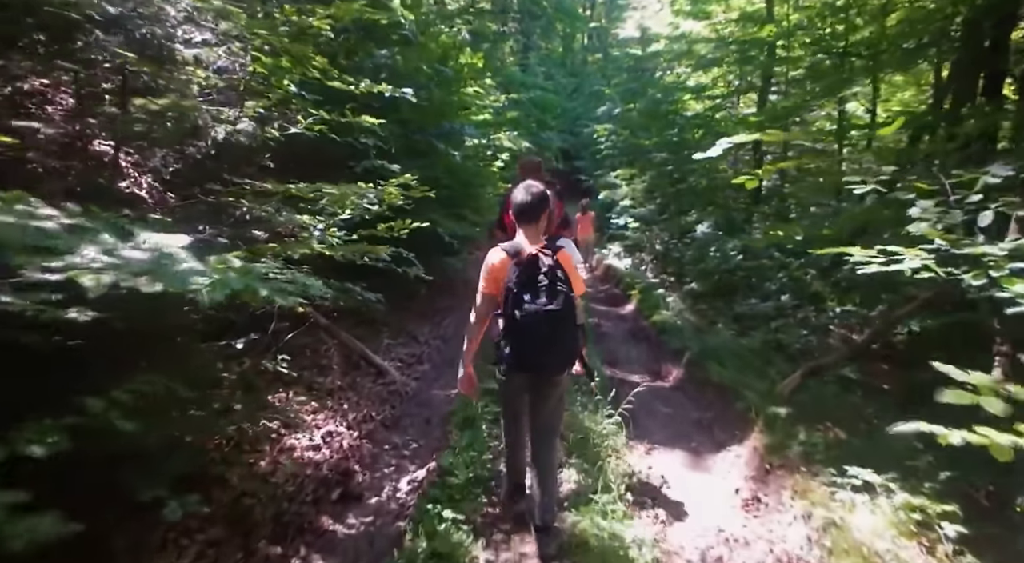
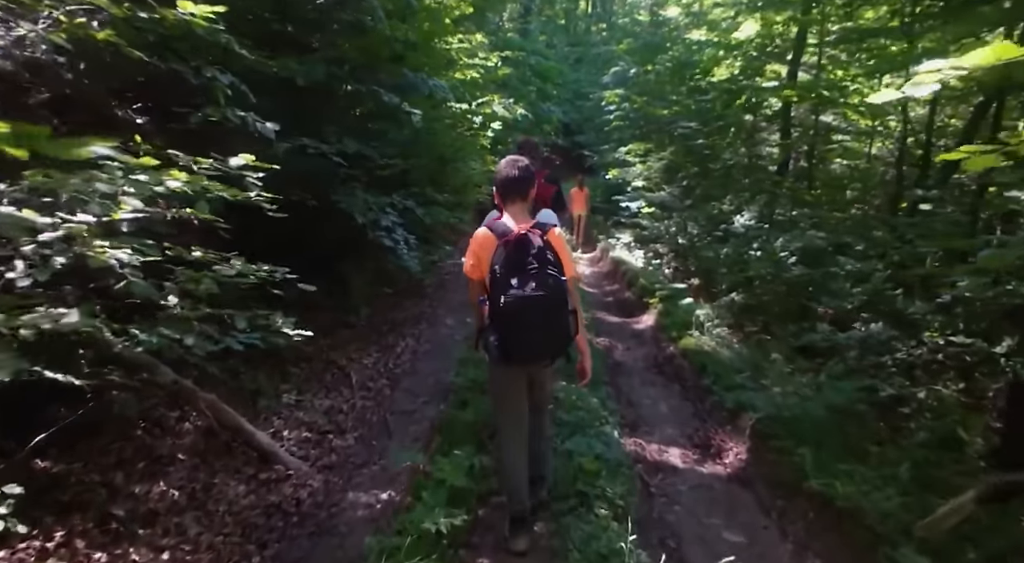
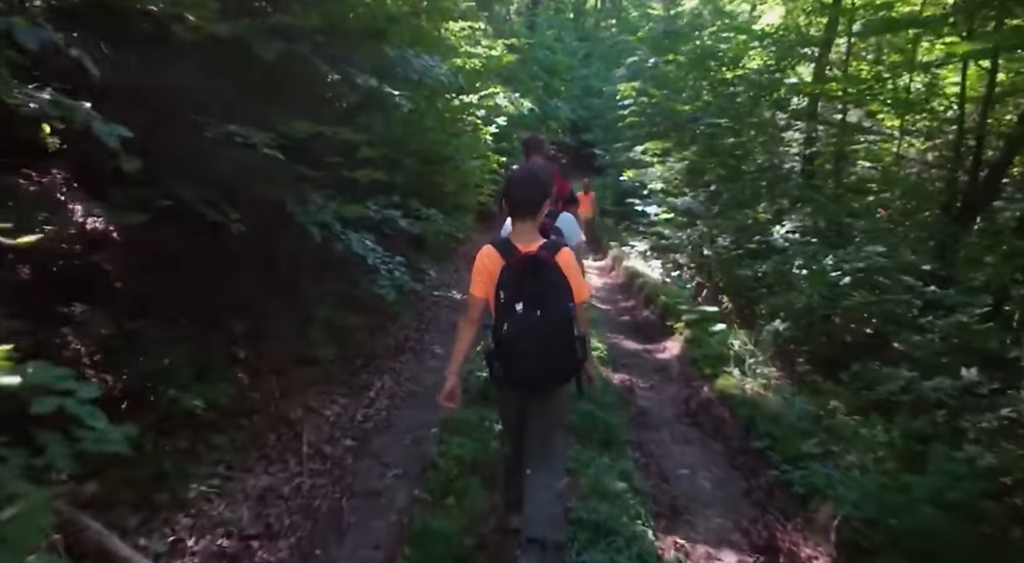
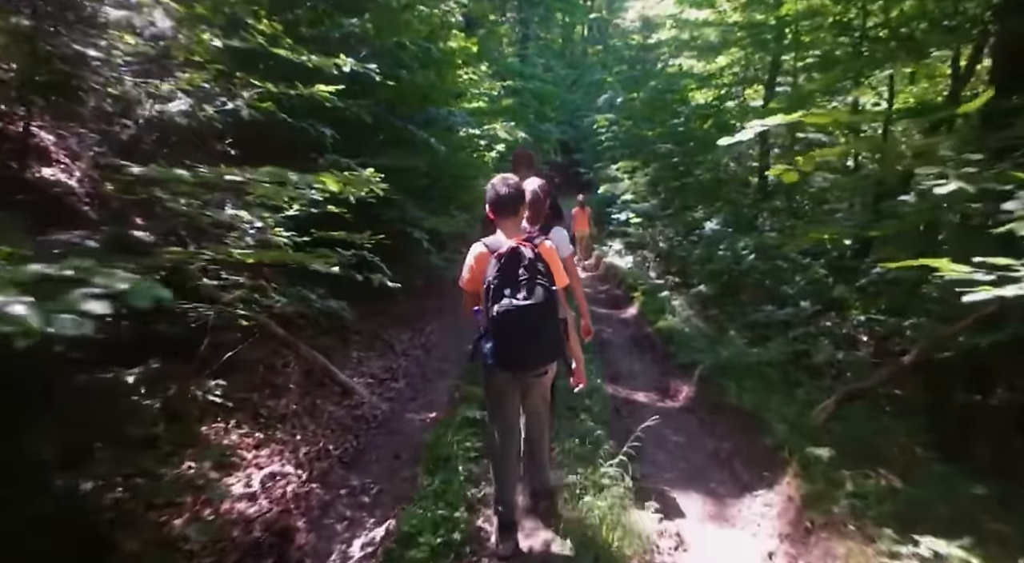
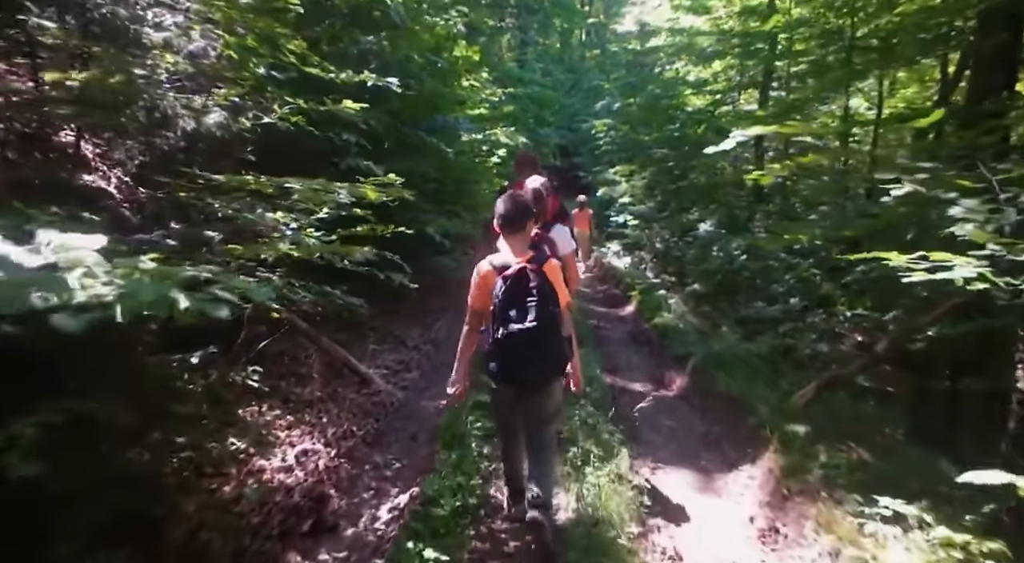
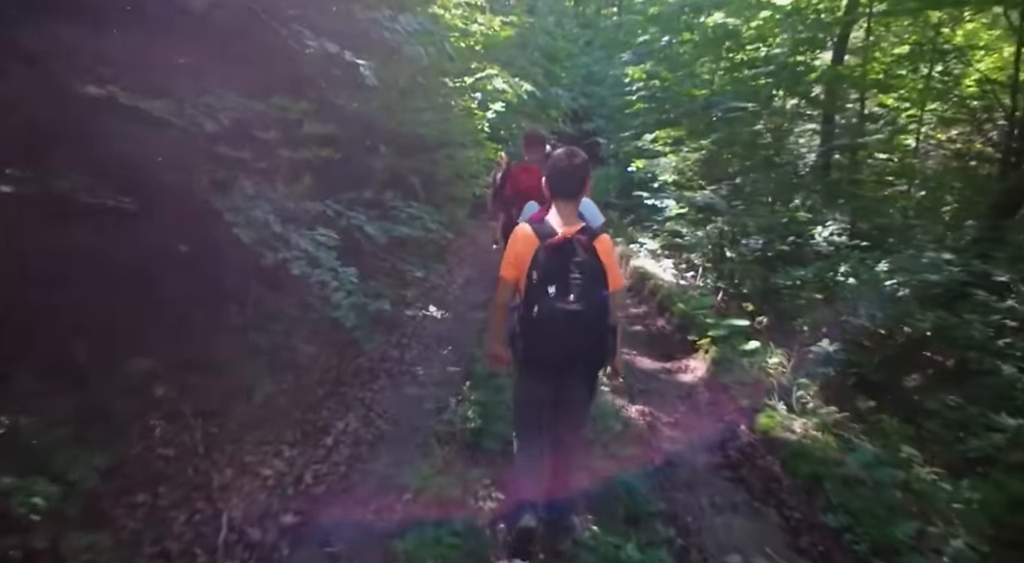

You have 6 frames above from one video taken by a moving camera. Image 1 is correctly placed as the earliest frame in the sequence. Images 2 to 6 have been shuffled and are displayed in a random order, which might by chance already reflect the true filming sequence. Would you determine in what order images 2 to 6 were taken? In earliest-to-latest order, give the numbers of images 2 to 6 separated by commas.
5, 4, 2, 3, 6
